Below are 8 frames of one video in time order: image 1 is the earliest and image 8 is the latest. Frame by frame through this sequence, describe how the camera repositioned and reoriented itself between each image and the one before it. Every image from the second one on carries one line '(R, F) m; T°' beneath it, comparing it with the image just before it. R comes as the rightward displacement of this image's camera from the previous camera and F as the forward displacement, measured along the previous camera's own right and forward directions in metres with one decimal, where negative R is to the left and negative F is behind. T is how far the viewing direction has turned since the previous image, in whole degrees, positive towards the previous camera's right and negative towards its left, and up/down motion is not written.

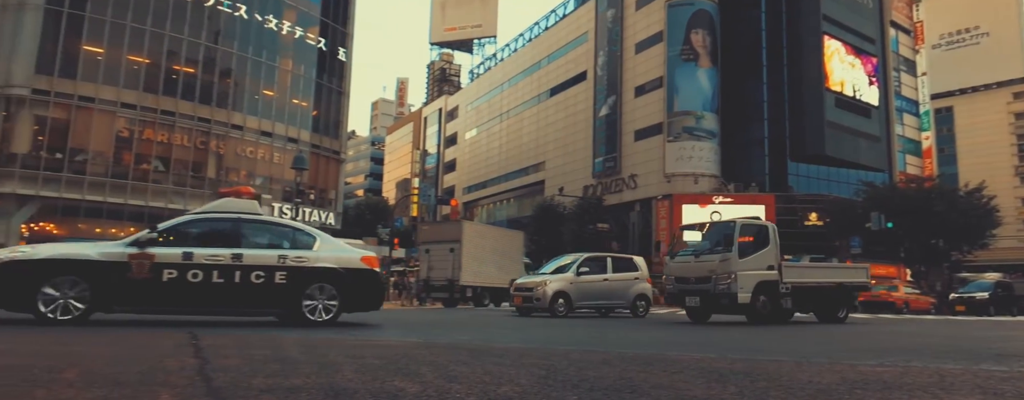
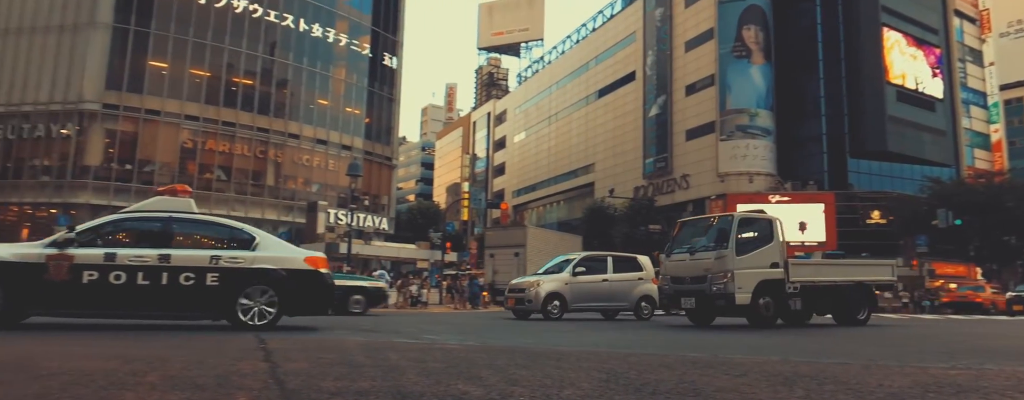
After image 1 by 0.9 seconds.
(-0.3, 0.0) m; -3°
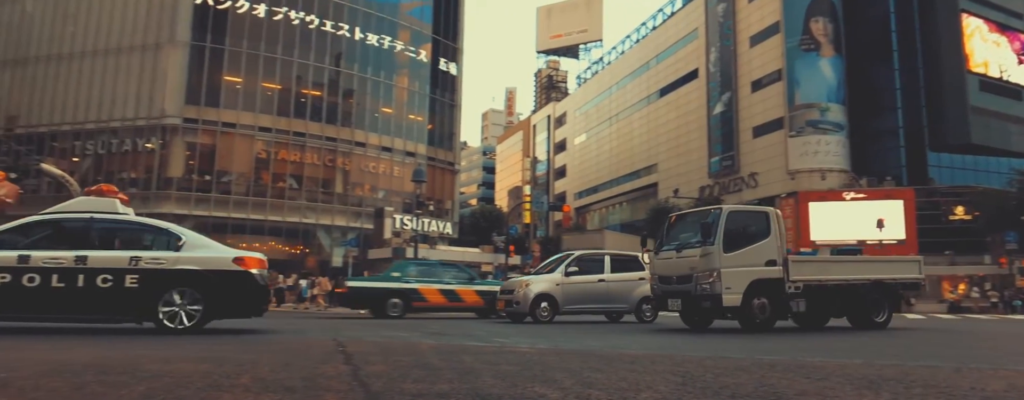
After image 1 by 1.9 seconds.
(-0.3, 0.0) m; -4°
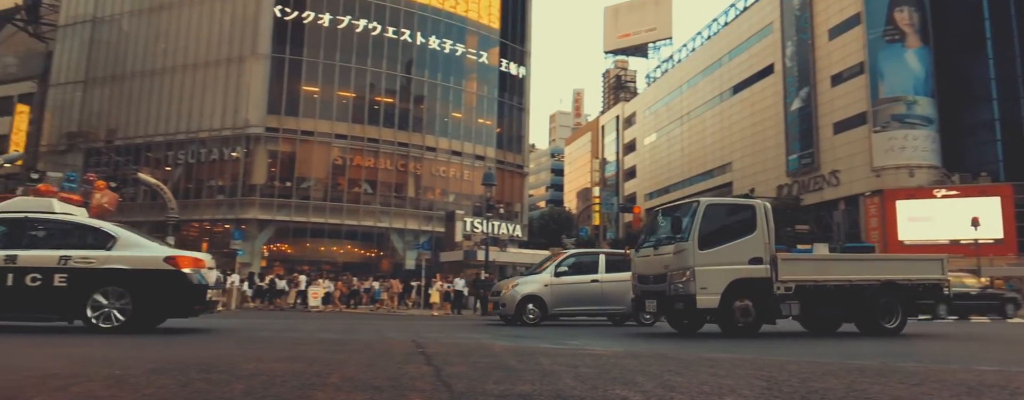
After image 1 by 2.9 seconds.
(-0.3, 0.0) m; -5°
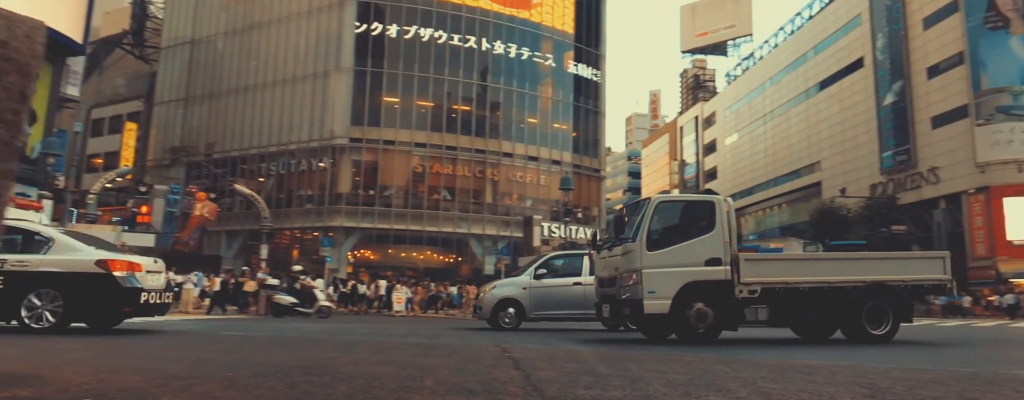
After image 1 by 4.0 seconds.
(-0.3, -0.1) m; -6°
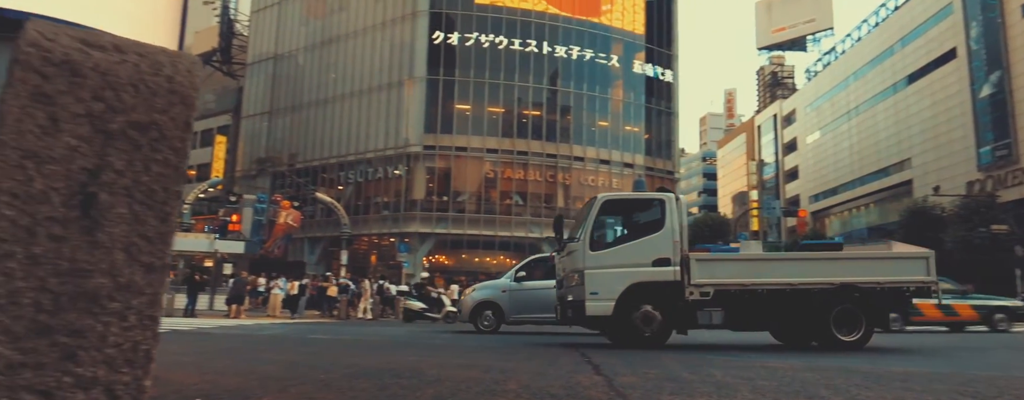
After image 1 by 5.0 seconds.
(-0.3, -0.1) m; -5°
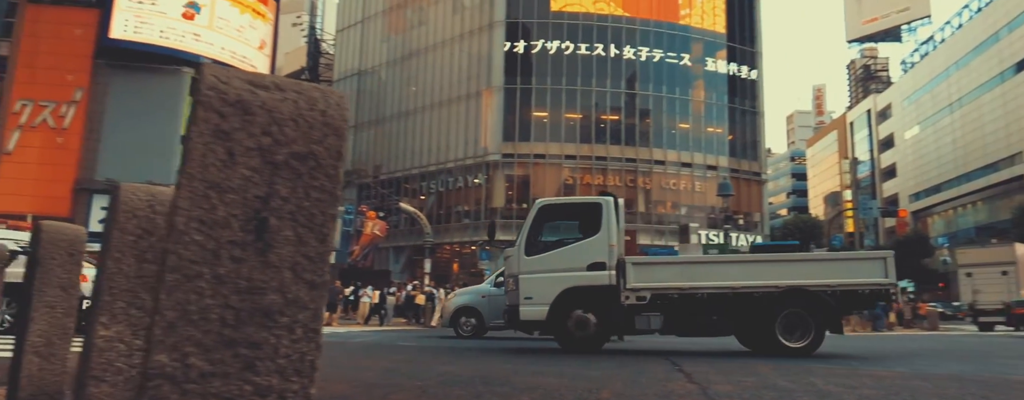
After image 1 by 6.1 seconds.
(-0.3, -0.1) m; -6°
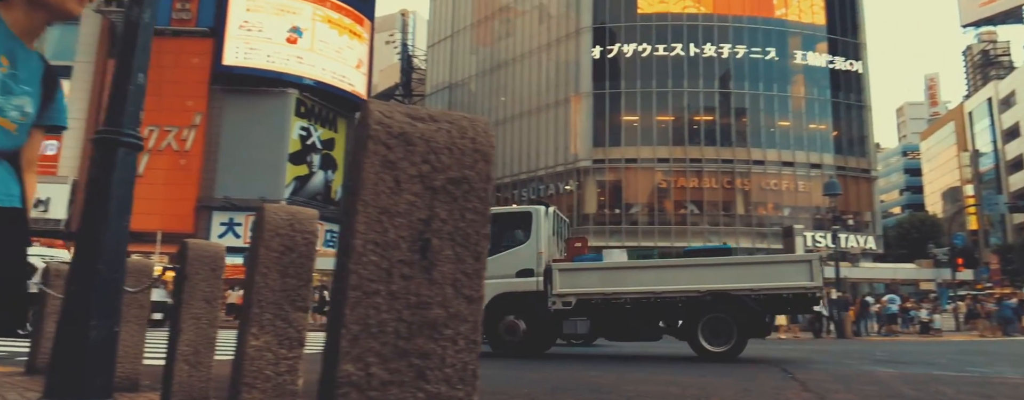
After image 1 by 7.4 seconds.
(-0.3, -0.2) m; -7°
